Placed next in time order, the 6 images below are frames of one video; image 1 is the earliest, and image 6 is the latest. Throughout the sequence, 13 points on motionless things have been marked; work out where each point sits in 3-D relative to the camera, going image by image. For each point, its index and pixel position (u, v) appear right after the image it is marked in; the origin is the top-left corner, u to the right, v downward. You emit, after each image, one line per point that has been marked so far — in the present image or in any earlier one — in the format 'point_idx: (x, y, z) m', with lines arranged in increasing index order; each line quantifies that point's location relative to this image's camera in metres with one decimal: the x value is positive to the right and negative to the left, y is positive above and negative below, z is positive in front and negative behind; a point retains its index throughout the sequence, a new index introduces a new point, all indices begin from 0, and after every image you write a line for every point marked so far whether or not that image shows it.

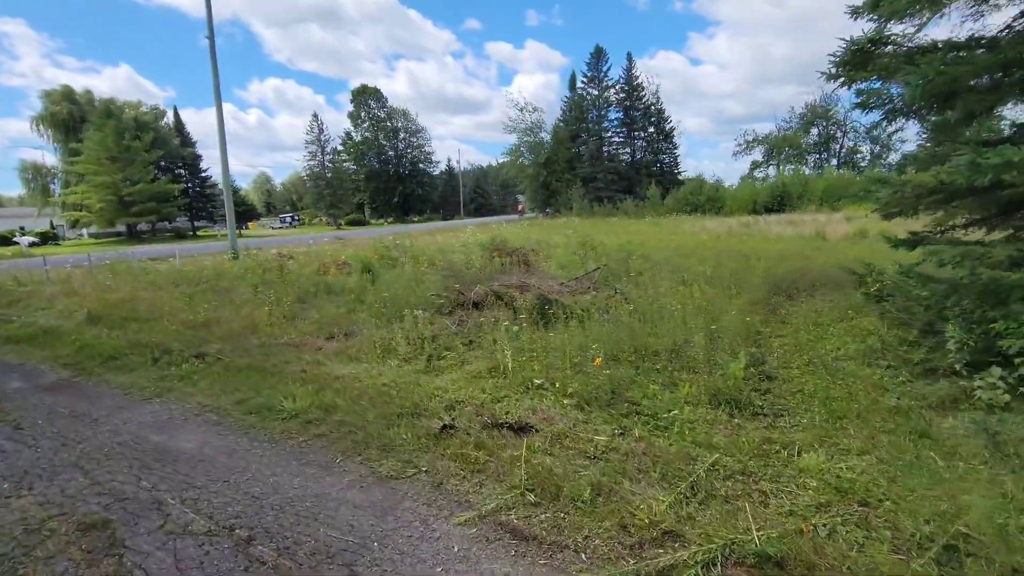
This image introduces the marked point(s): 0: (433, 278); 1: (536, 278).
0: (-1.2, +0.1, +9.2) m
1: (+0.3, +0.1, +8.2) m
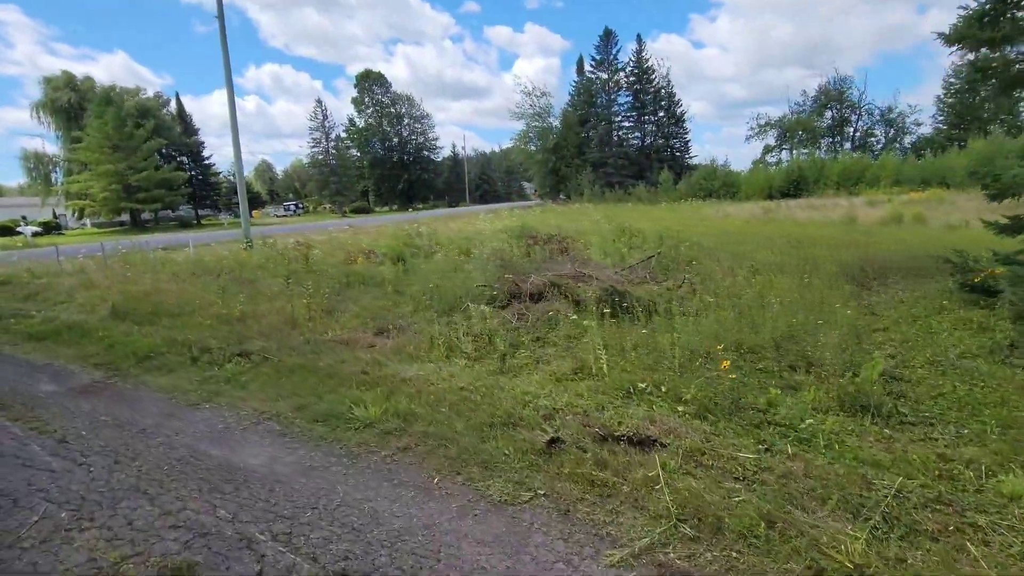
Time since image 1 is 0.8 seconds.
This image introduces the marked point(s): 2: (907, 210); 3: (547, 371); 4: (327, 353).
0: (-0.6, +0.3, +8.7) m
1: (+1.0, +0.3, +7.7) m
2: (+12.3, +2.5, +18.8) m
3: (+0.3, -0.6, +4.6) m
4: (-1.7, -0.6, +5.5) m
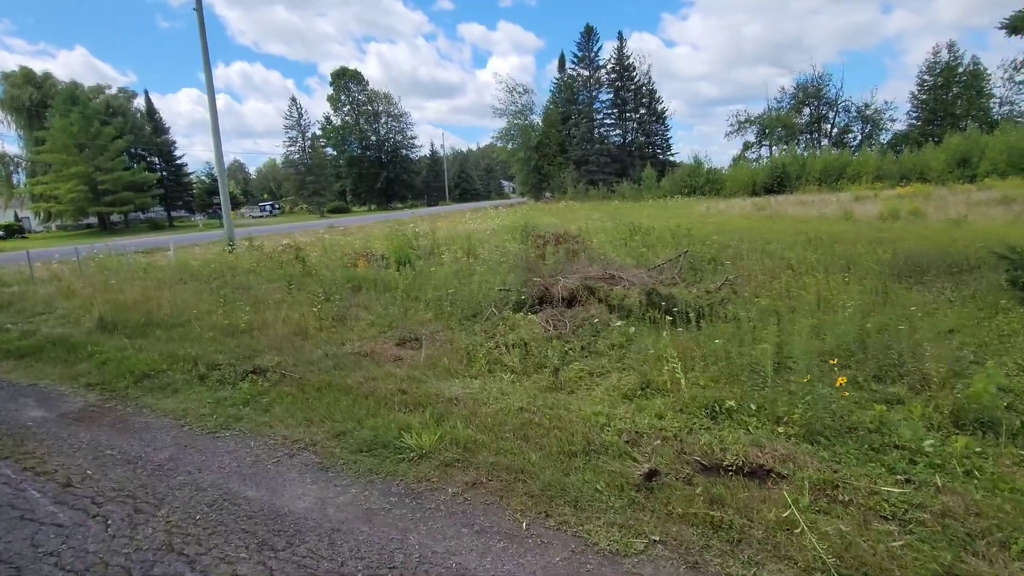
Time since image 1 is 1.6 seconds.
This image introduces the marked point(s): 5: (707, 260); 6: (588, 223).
0: (-0.3, +0.2, +8.2) m
1: (+1.2, +0.2, +7.3) m
2: (+12.1, +2.6, +18.8) m
3: (+0.7, -0.7, +4.1) m
4: (-1.3, -0.7, +4.9) m
5: (+2.4, +0.4, +7.6) m
6: (+1.7, +1.5, +13.9) m
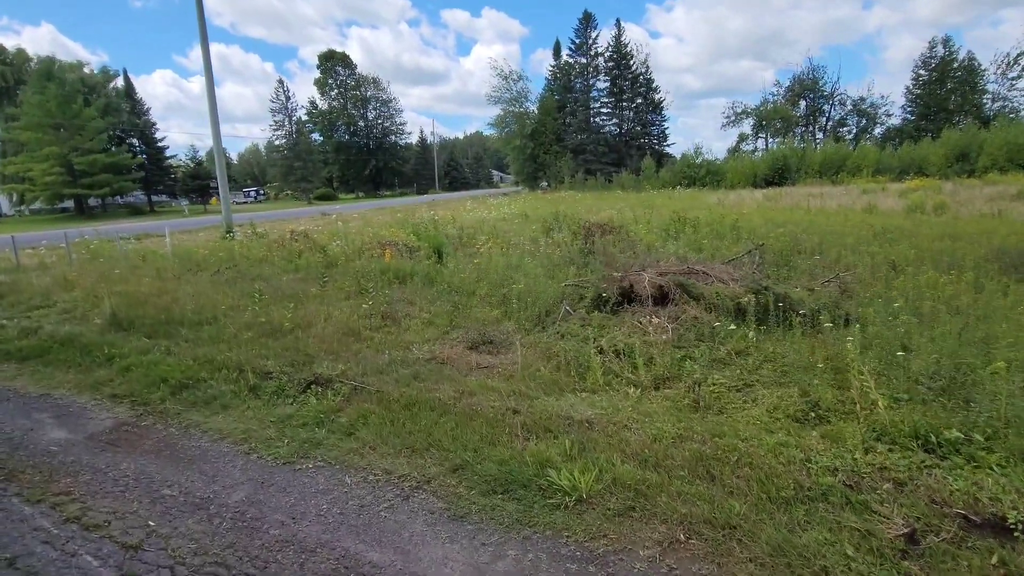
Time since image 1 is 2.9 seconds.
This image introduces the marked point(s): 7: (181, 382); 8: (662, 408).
0: (+0.3, +0.3, +7.5) m
1: (+1.9, +0.3, +6.6) m
2: (+12.4, +2.8, +18.5) m
3: (+1.5, -0.7, +3.4) m
4: (-0.5, -0.6, +4.2) m
5: (+3.1, +0.4, +7.0) m
6: (+2.2, +1.6, +13.2) m
7: (-2.4, -0.7, +4.5) m
8: (+0.9, -0.7, +3.5) m
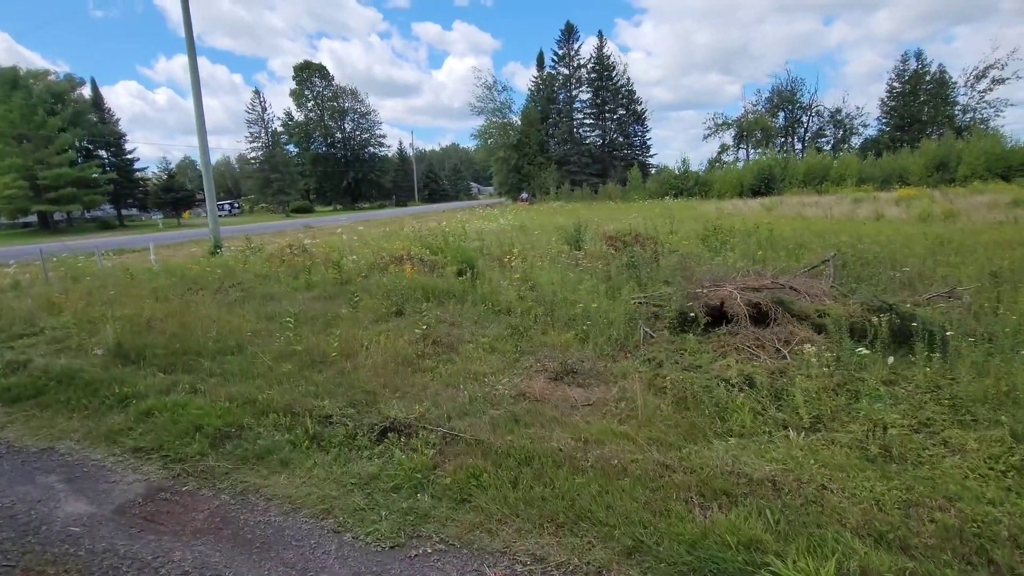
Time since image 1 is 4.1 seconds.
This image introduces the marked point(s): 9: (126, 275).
0: (+0.9, +0.1, +6.8) m
1: (+2.5, +0.1, +6.0) m
2: (+12.4, +2.5, +18.4) m
3: (+2.2, -0.8, +2.8) m
4: (+0.2, -0.8, +3.5) m
5: (+3.7, +0.2, +6.4) m
6: (+2.5, +1.4, +12.6) m
7: (-1.8, -0.9, +3.7) m
8: (+1.6, -0.8, +2.9) m
9: (-5.9, +0.2, +9.3) m
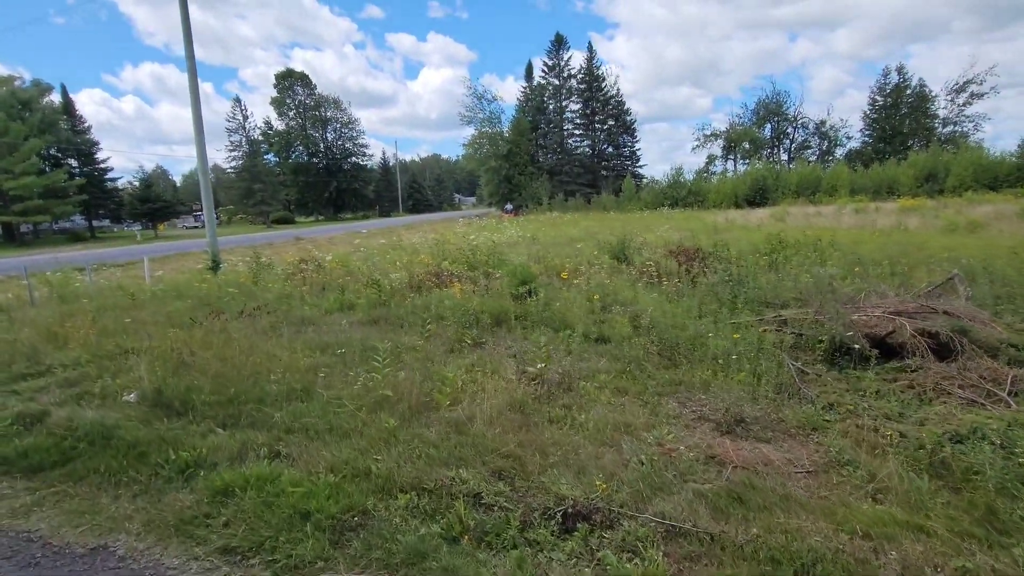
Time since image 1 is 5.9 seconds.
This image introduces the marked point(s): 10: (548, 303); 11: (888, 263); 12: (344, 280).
0: (+1.7, -0.1, +6.0) m
1: (+3.4, -0.1, +5.3) m
2: (+12.7, +2.1, +18.1) m
3: (+3.2, -0.9, +2.1) m
4: (+1.1, -0.9, +2.6) m
5: (+4.5, 0.0, +5.8) m
6: (+3.1, +1.1, +11.9) m
7: (-0.8, -1.0, +2.7) m
8: (+2.6, -1.0, +2.1) m
9: (-5.2, -0.1, +8.2) m
10: (+0.4, -0.2, +6.4) m
11: (+4.5, +0.3, +7.2) m
12: (-2.5, +0.2, +8.9) m
